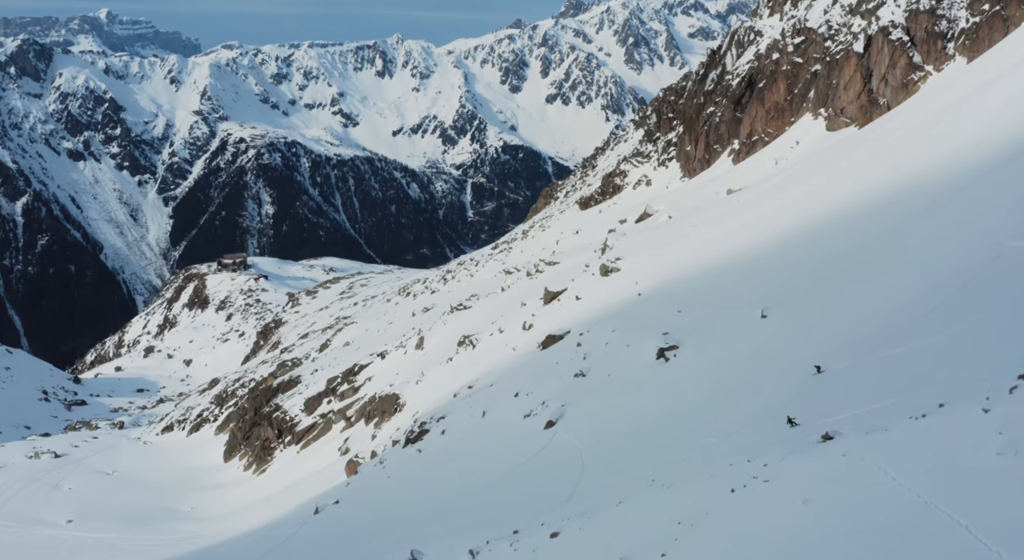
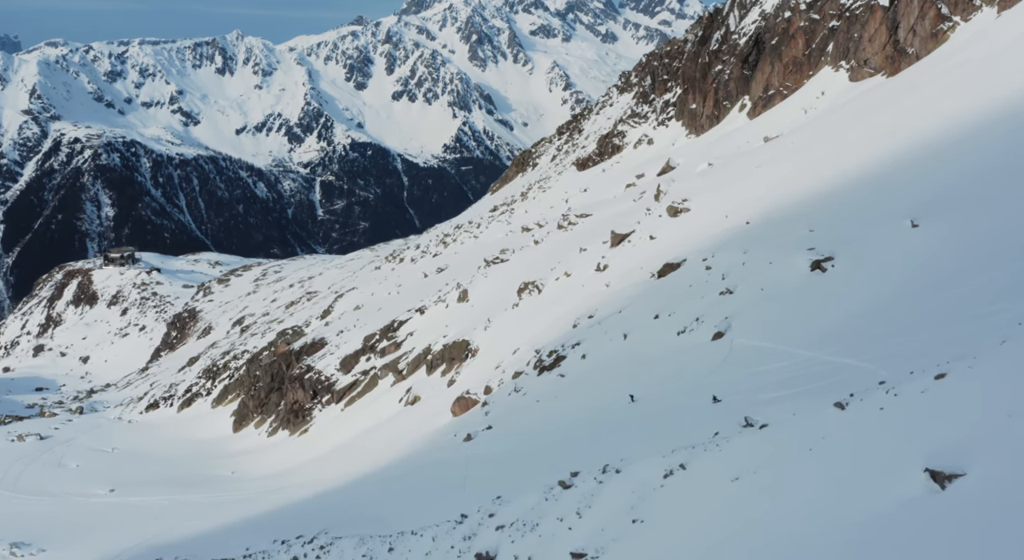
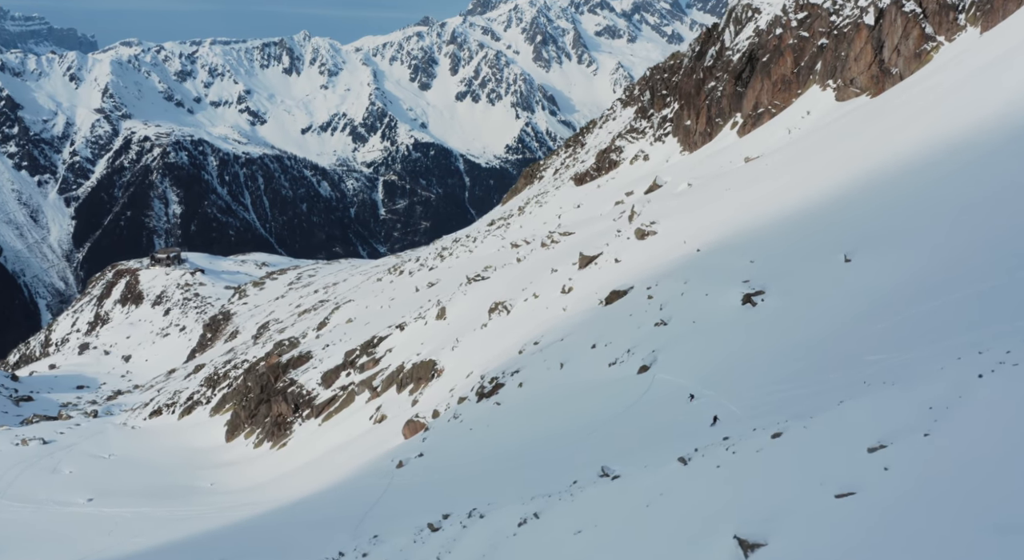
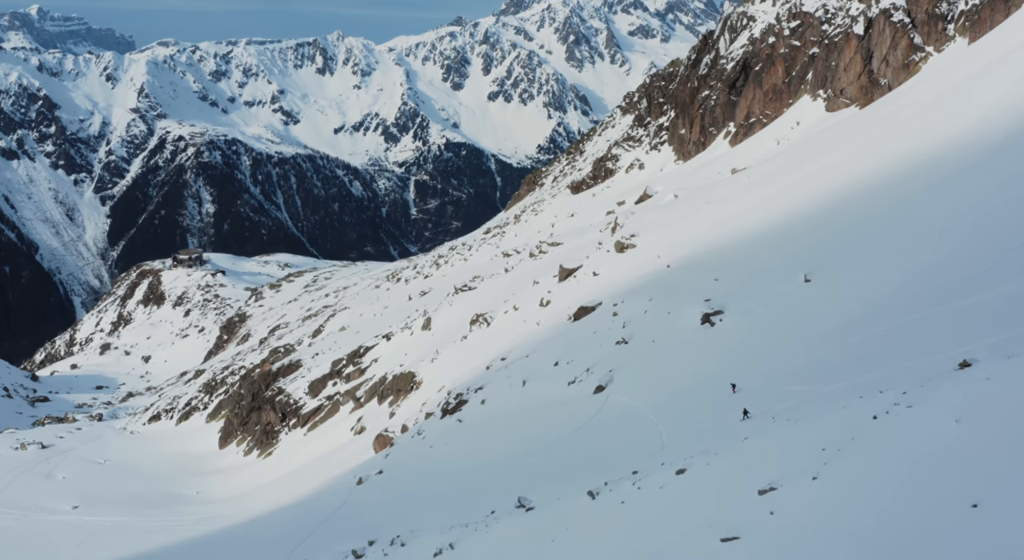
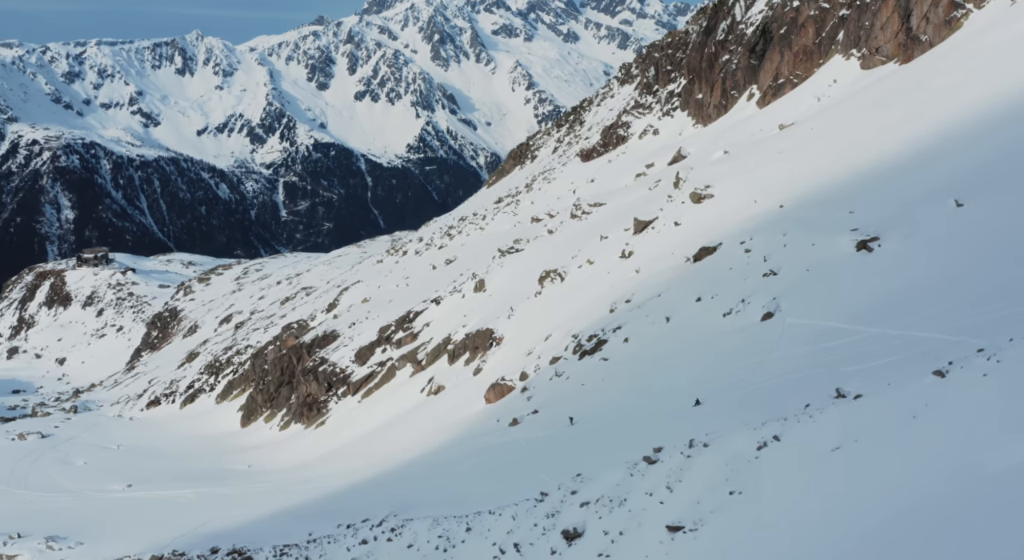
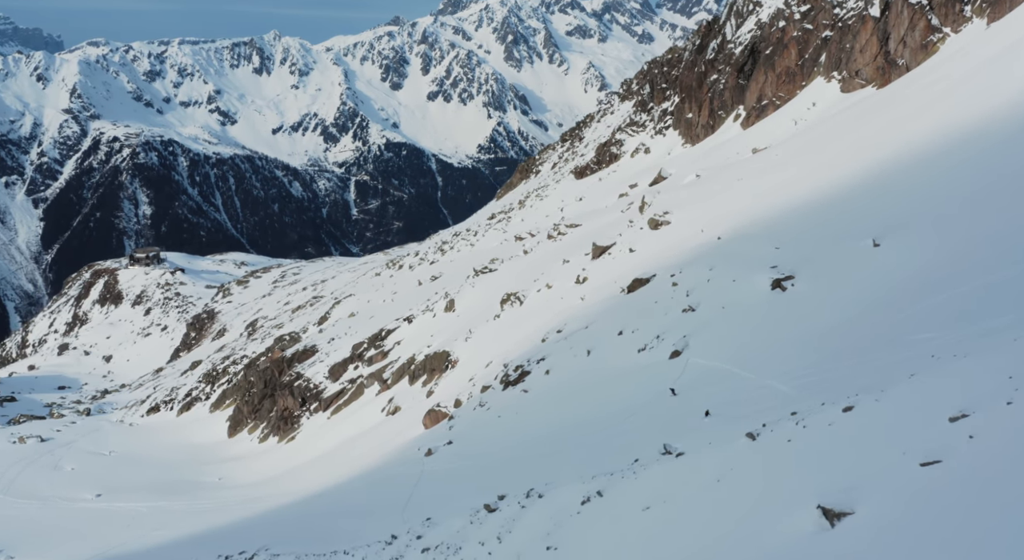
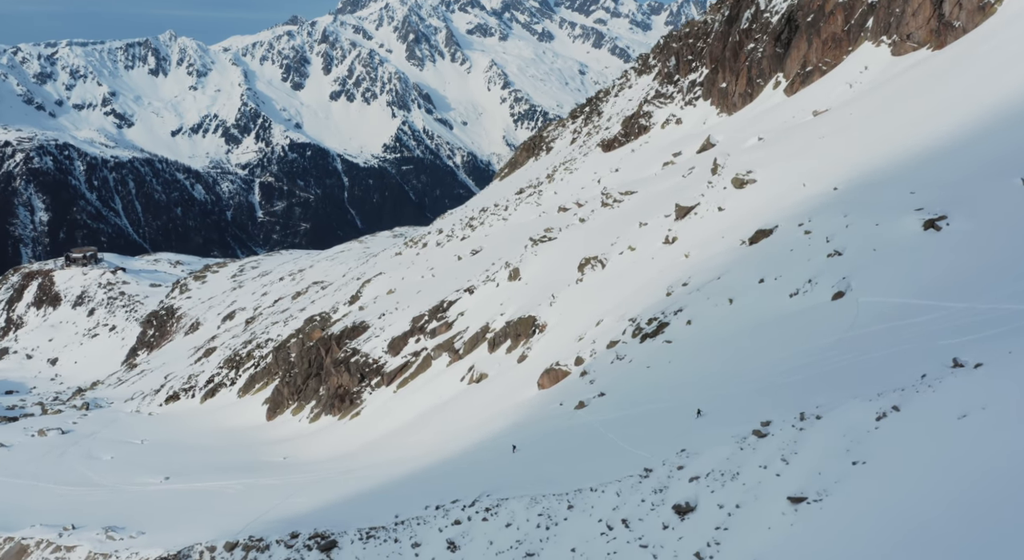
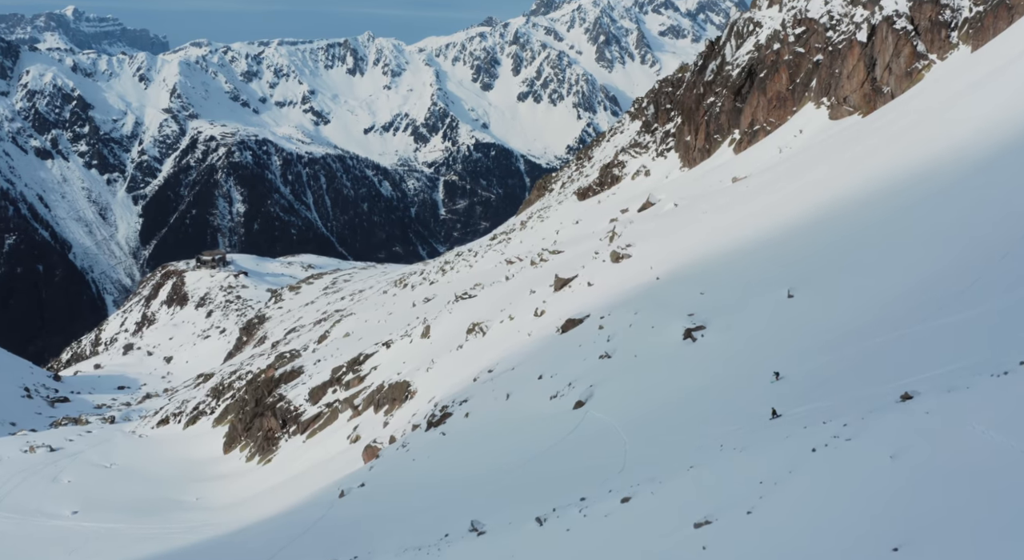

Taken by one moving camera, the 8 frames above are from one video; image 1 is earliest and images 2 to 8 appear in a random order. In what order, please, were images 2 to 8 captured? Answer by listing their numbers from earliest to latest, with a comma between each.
8, 4, 3, 6, 2, 5, 7
